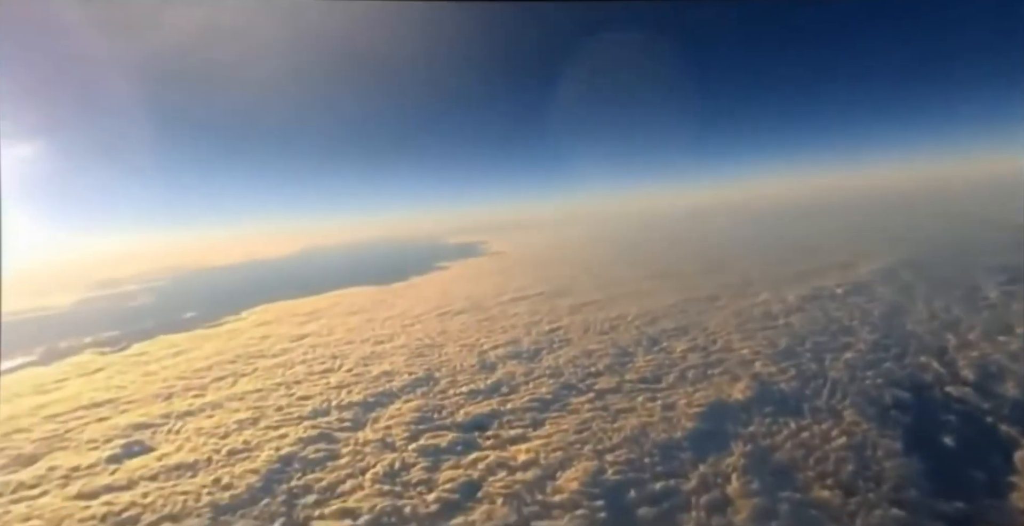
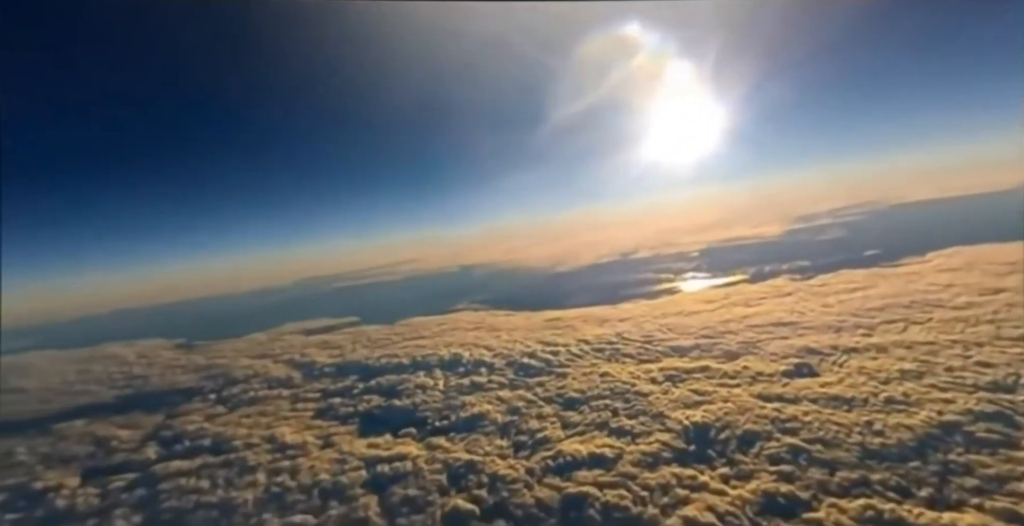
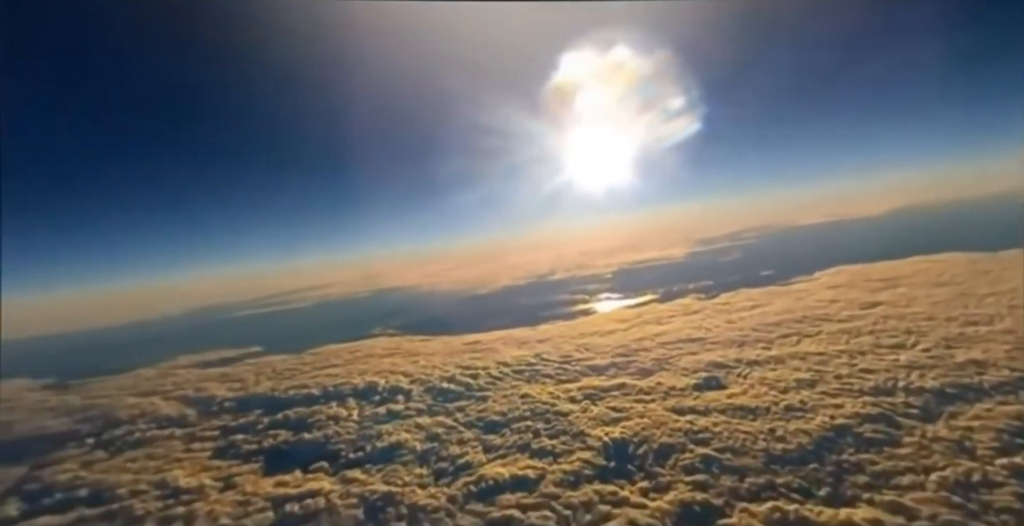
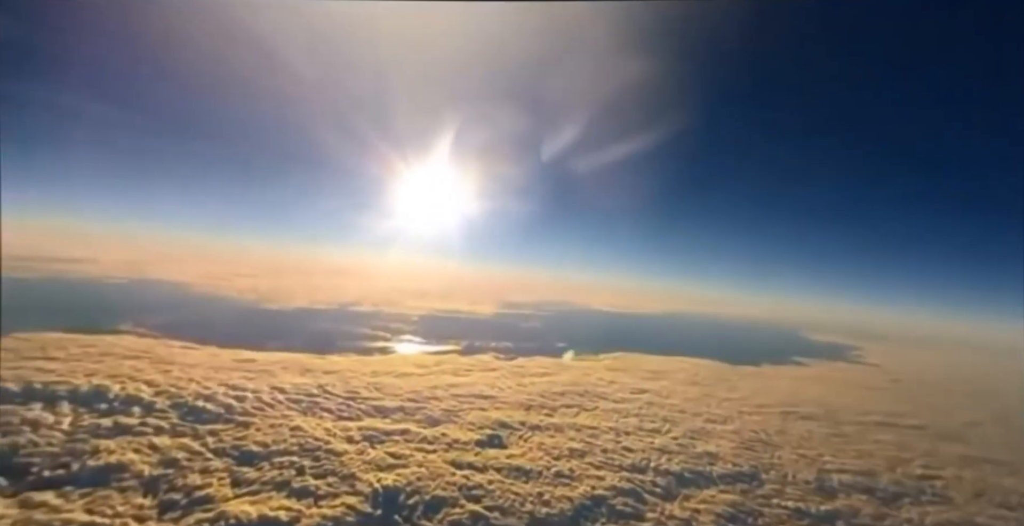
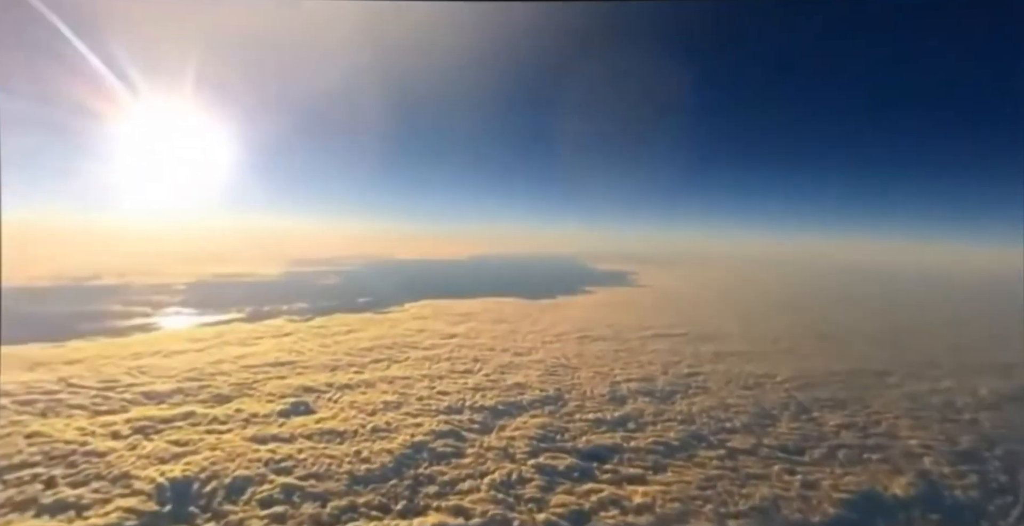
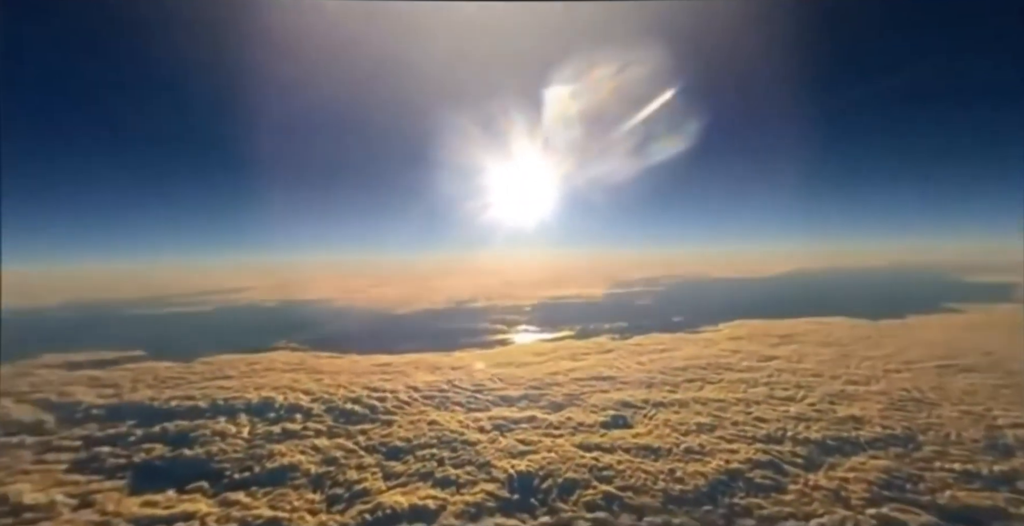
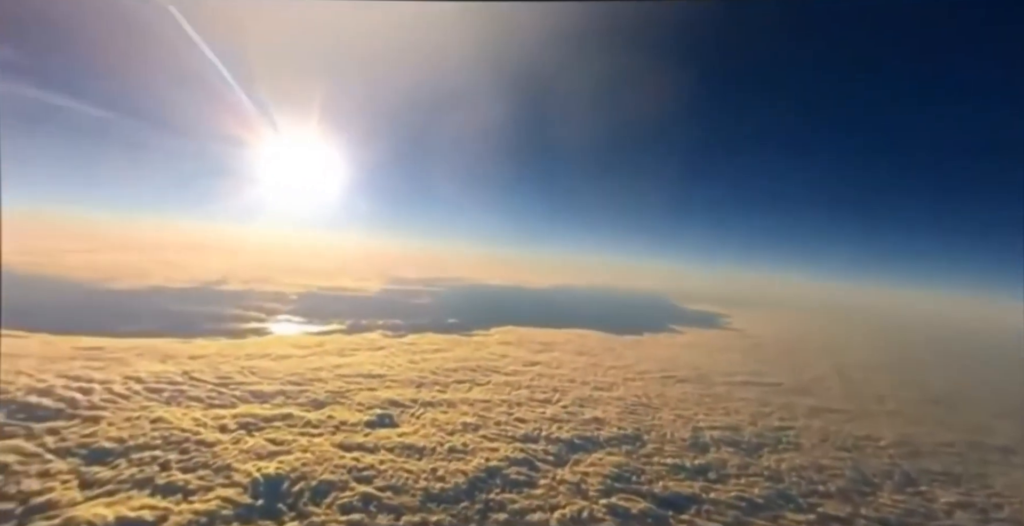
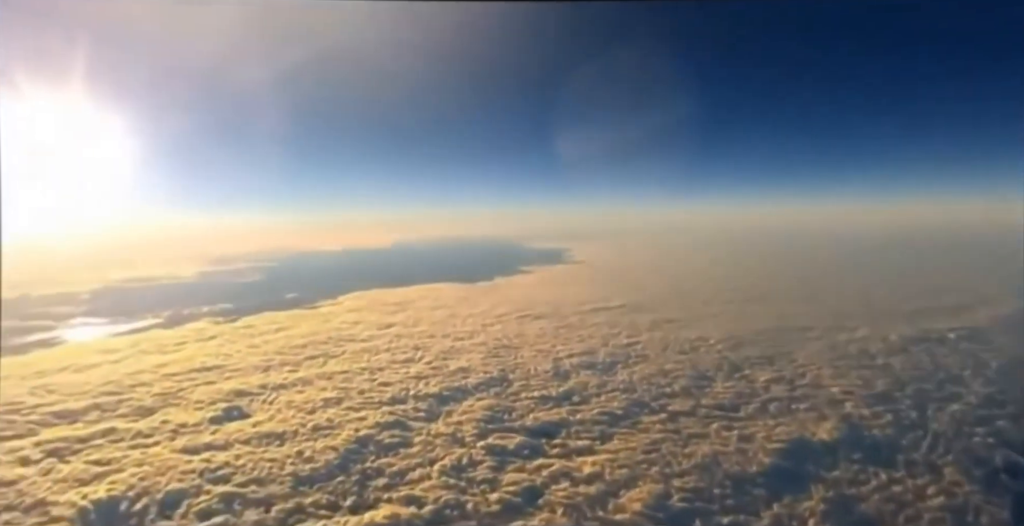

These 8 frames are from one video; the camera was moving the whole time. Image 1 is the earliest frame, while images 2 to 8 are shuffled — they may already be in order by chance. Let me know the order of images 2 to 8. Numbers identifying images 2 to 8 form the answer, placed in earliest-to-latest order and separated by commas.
8, 5, 7, 4, 6, 3, 2
